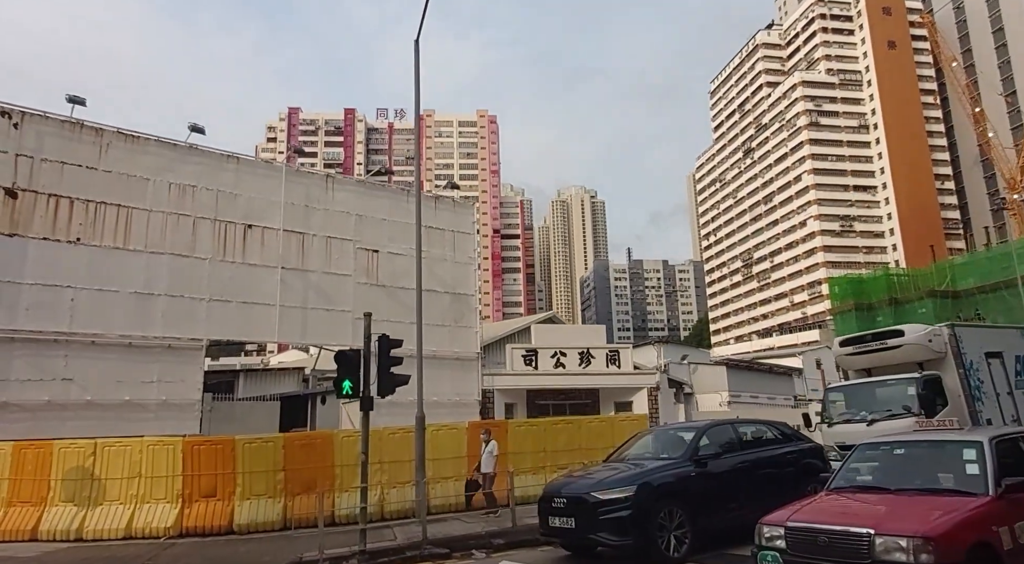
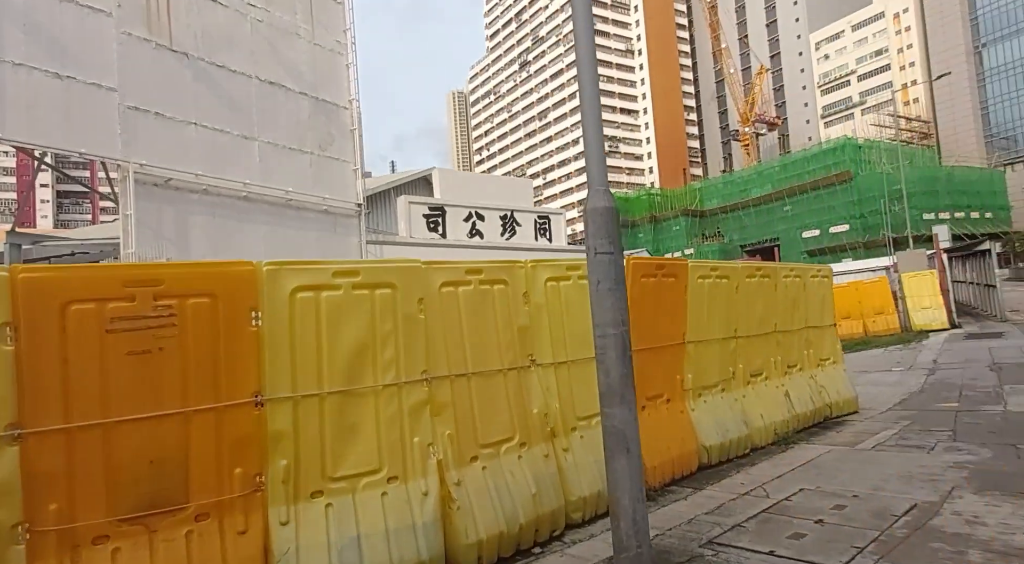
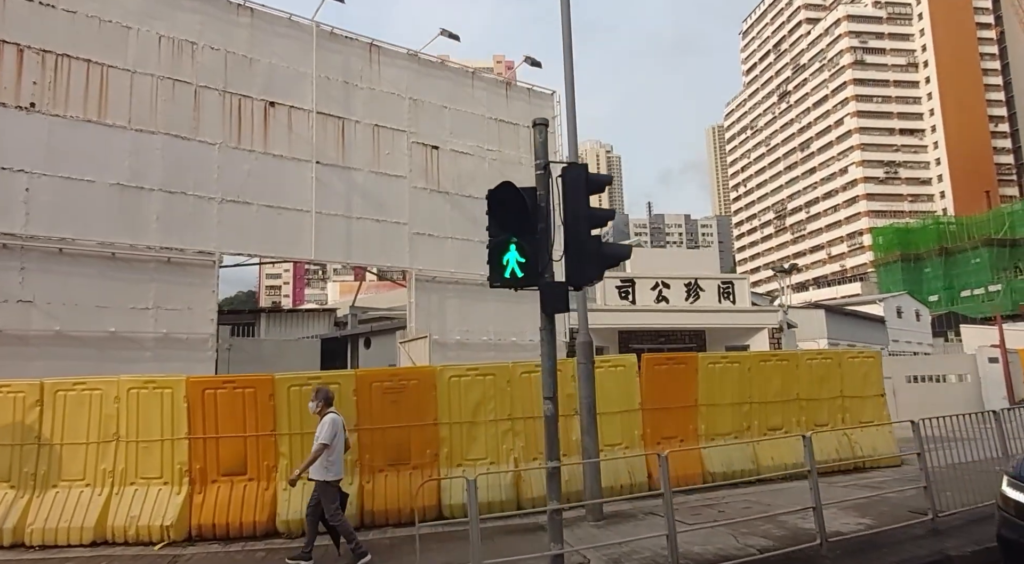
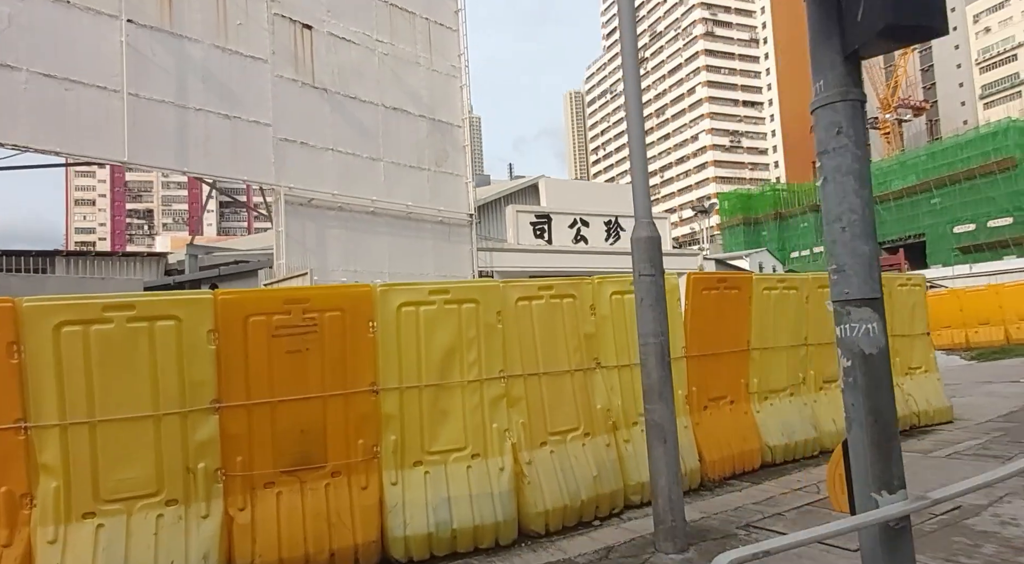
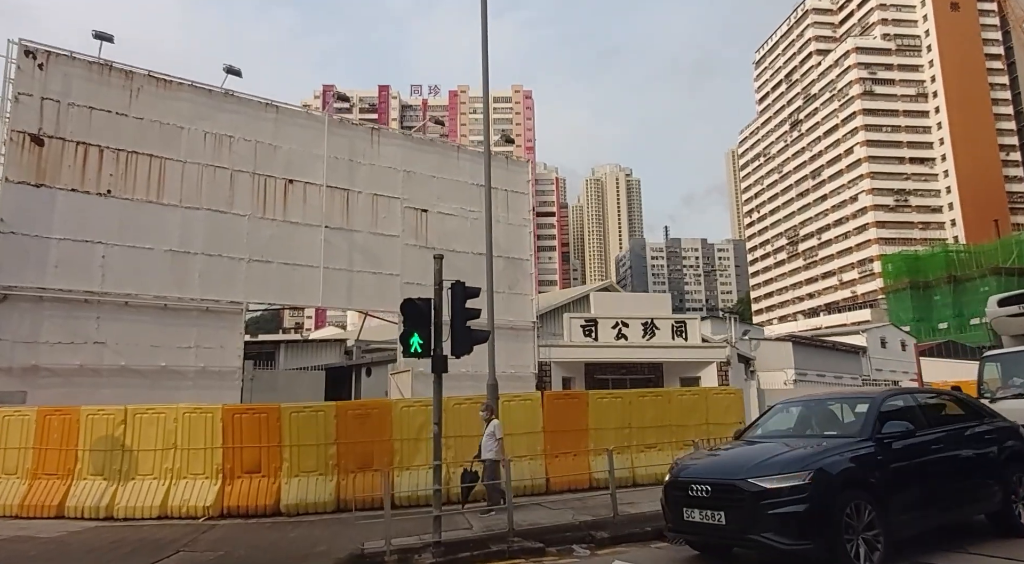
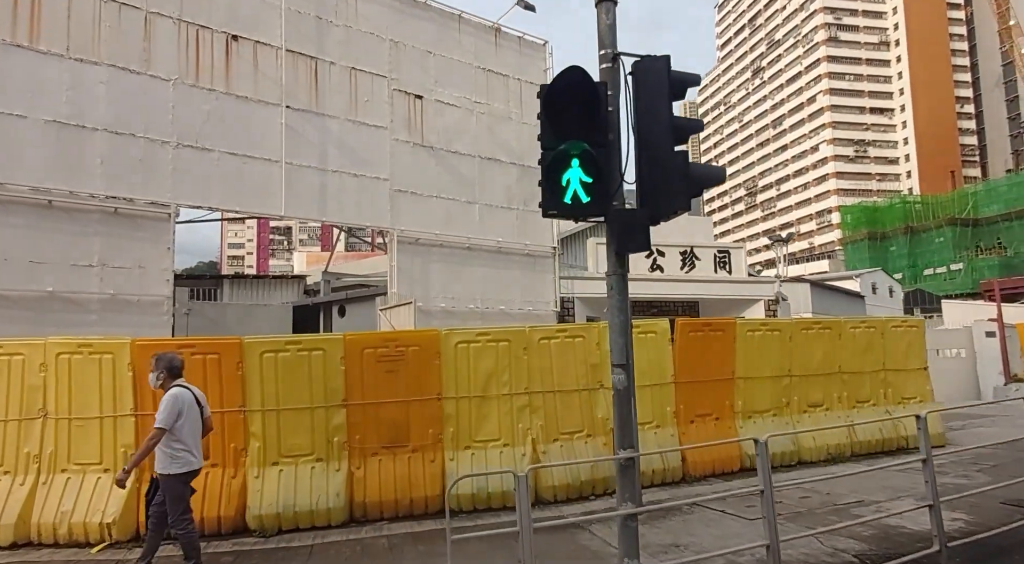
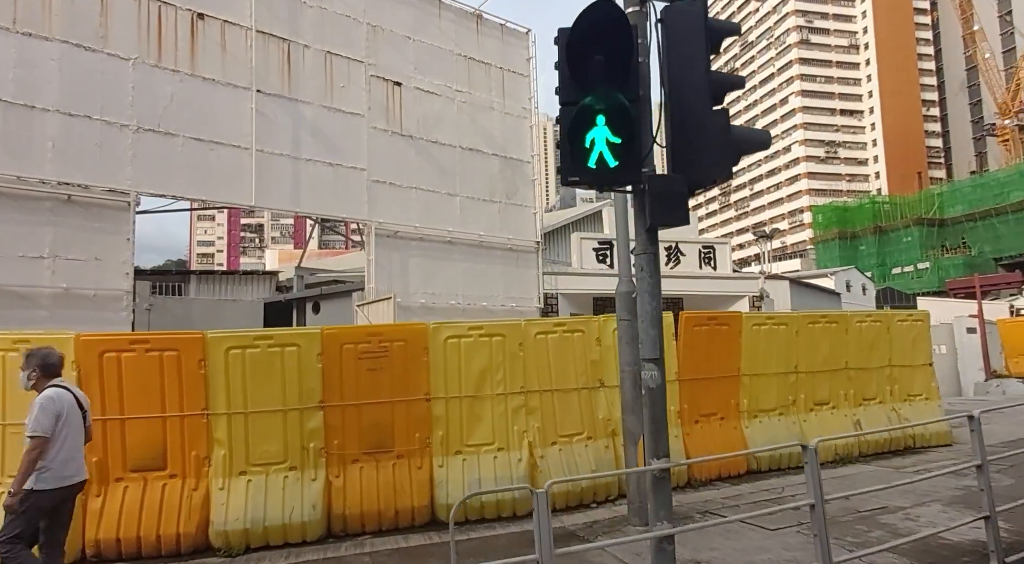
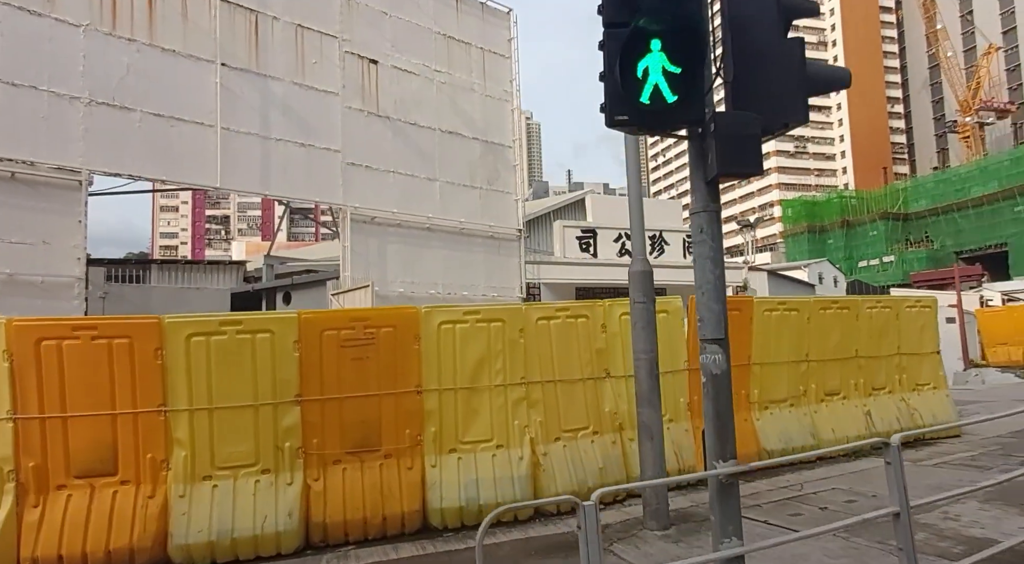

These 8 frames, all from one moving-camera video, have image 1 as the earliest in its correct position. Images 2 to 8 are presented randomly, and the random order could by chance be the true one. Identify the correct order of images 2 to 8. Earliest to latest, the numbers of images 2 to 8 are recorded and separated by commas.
5, 3, 6, 7, 8, 4, 2
